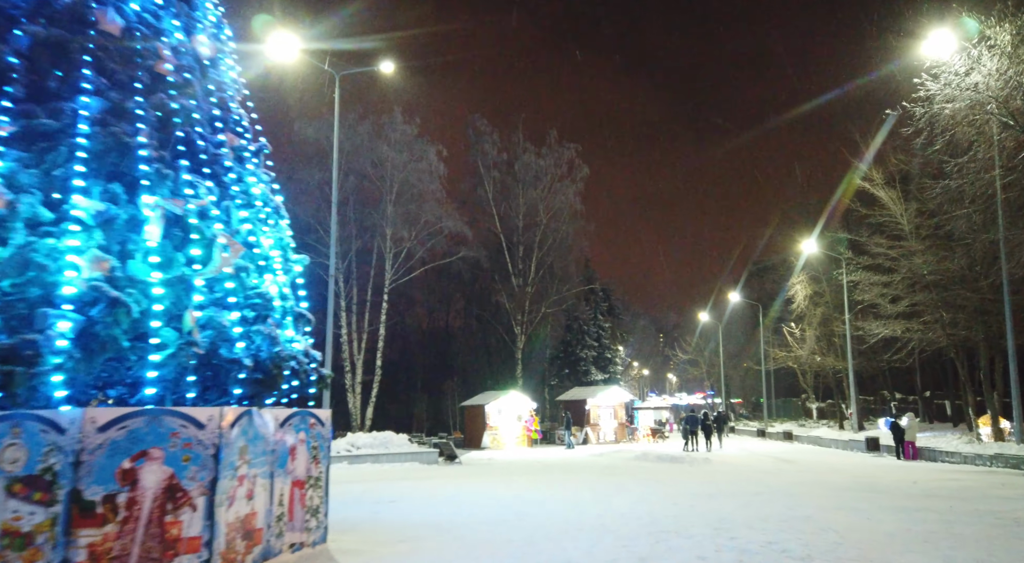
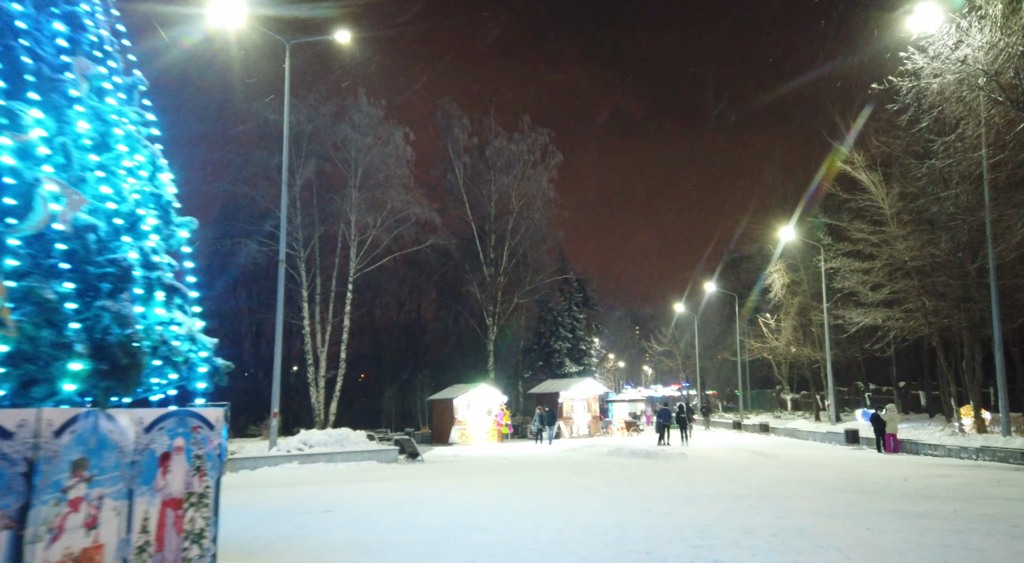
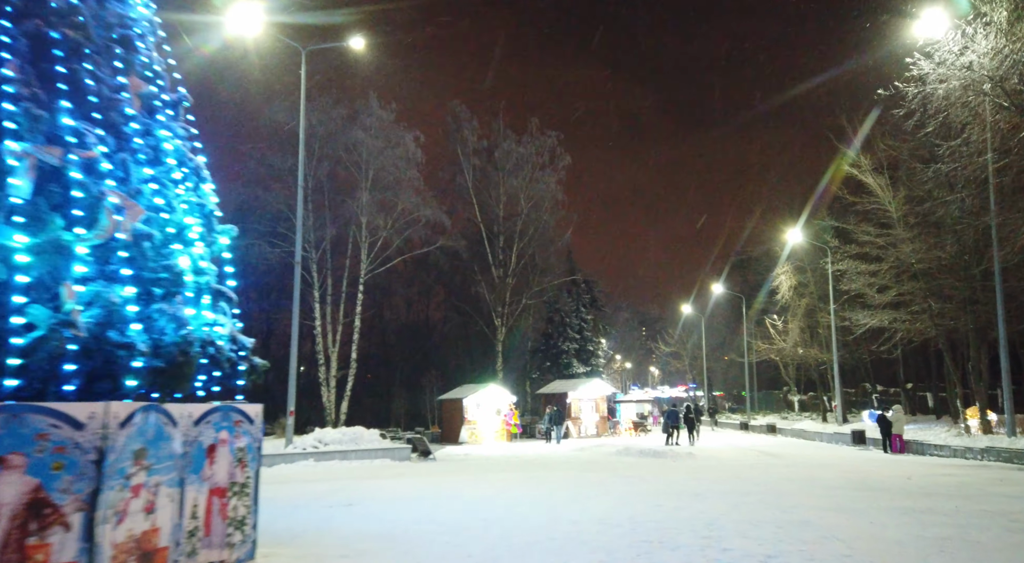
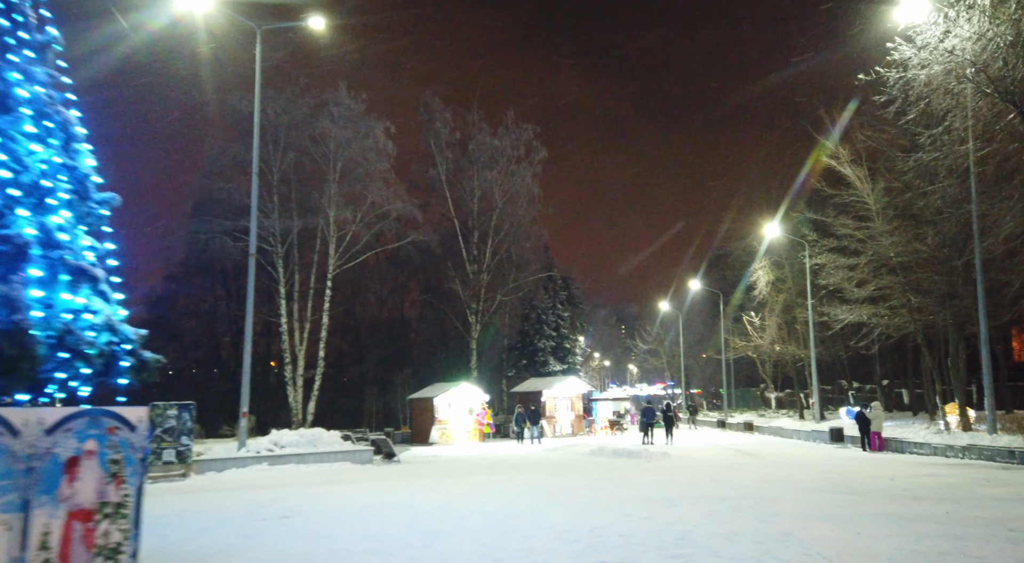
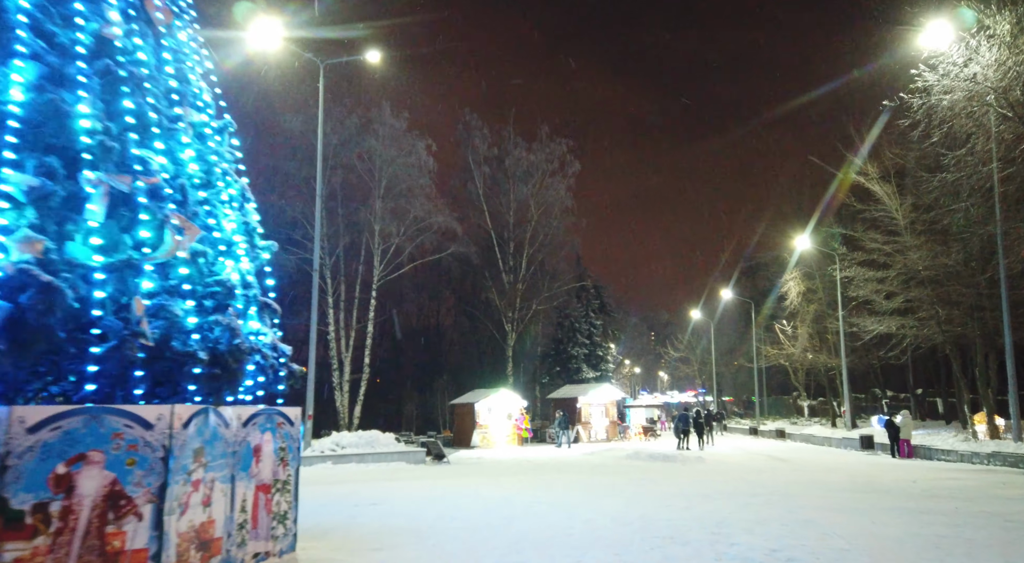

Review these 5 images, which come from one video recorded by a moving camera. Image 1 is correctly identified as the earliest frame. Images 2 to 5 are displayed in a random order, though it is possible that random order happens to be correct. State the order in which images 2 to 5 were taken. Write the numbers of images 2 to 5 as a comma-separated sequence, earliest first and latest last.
5, 3, 2, 4
